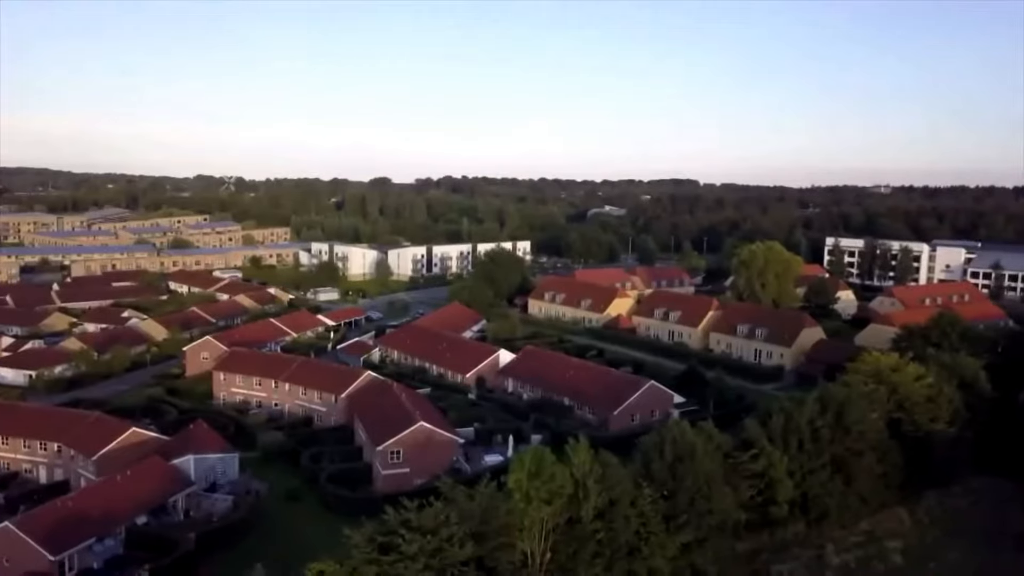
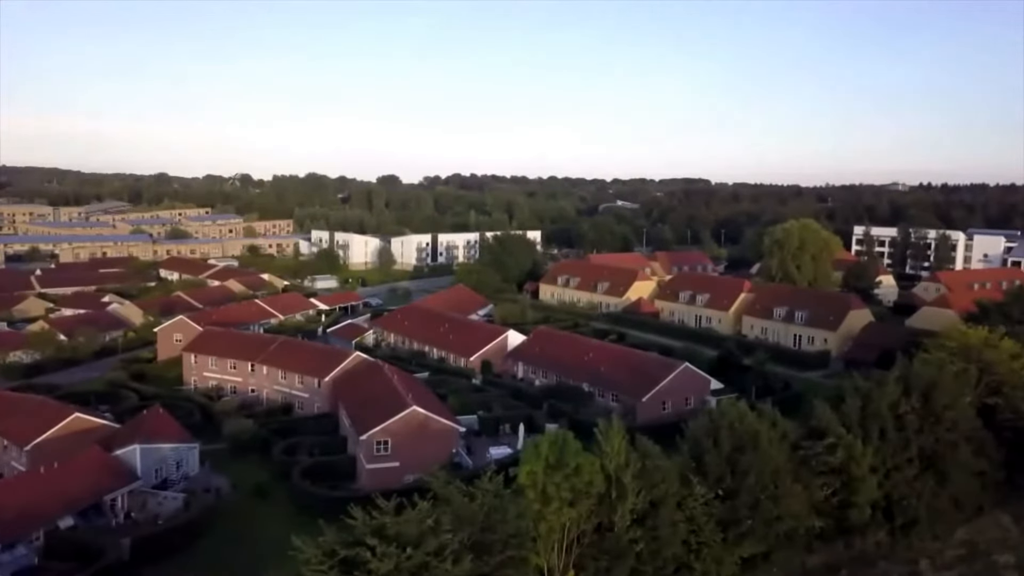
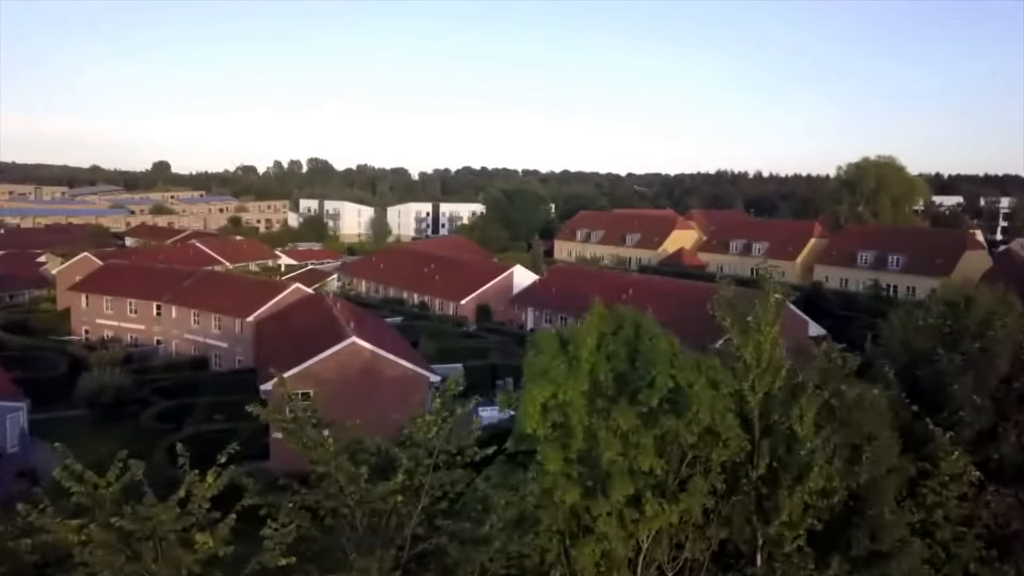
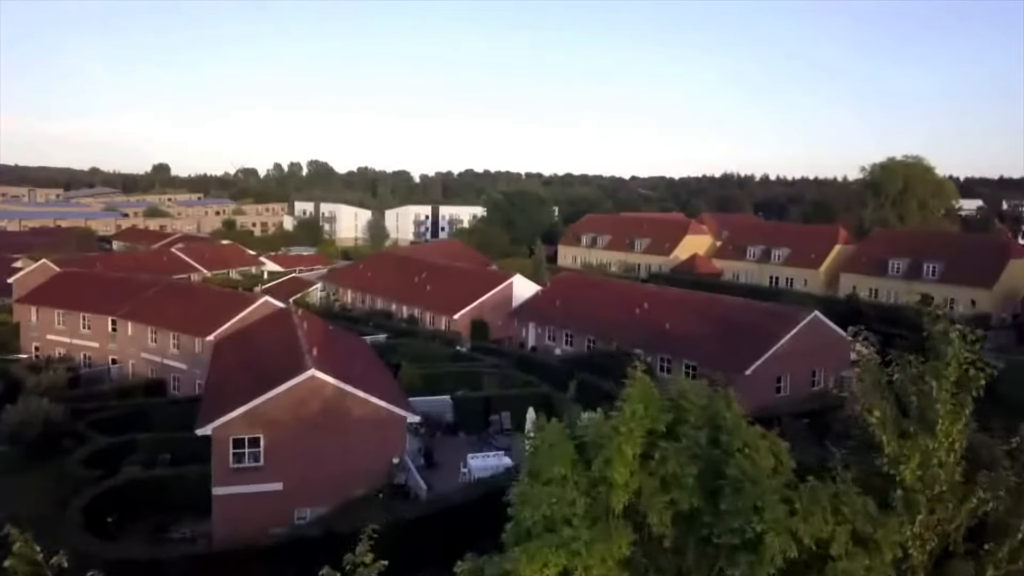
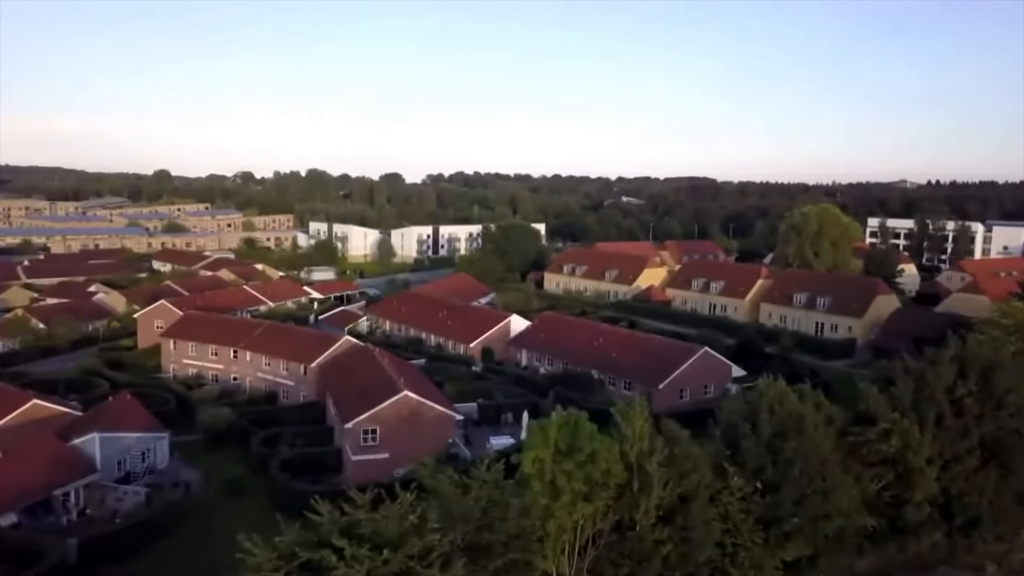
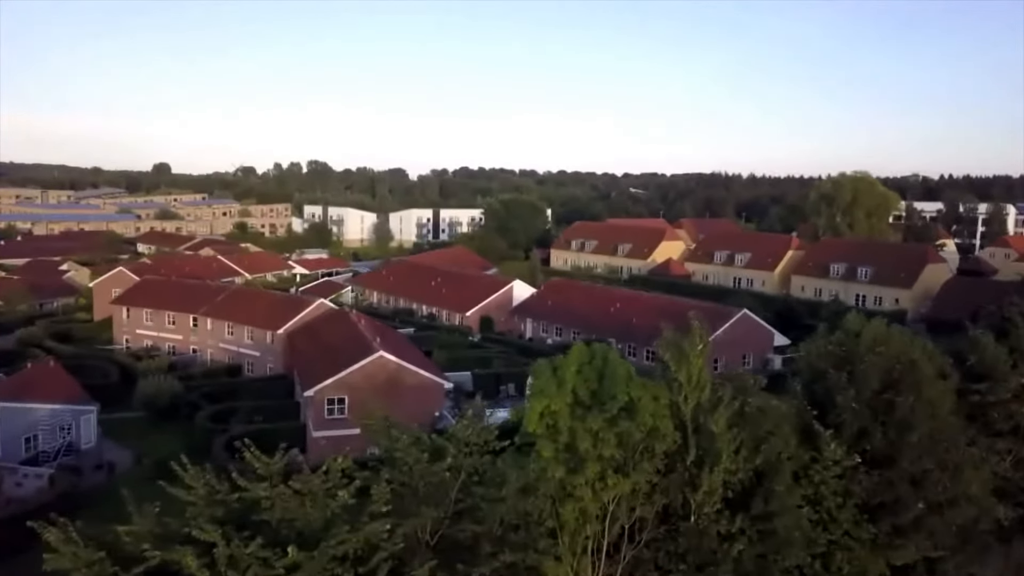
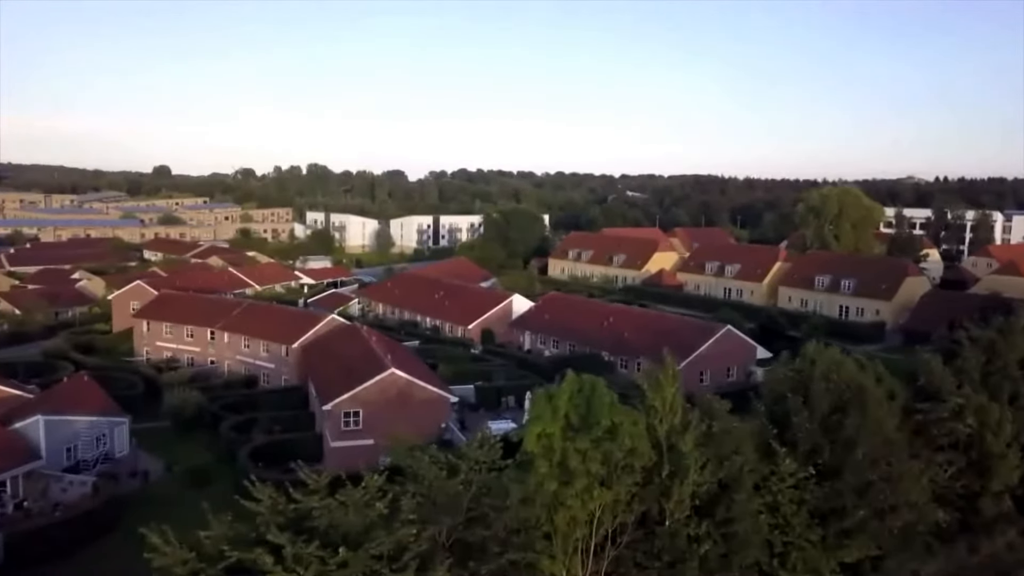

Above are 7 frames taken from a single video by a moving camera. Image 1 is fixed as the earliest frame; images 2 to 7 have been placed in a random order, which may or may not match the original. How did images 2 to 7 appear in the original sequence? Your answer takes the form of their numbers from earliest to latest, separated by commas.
2, 5, 7, 6, 3, 4
